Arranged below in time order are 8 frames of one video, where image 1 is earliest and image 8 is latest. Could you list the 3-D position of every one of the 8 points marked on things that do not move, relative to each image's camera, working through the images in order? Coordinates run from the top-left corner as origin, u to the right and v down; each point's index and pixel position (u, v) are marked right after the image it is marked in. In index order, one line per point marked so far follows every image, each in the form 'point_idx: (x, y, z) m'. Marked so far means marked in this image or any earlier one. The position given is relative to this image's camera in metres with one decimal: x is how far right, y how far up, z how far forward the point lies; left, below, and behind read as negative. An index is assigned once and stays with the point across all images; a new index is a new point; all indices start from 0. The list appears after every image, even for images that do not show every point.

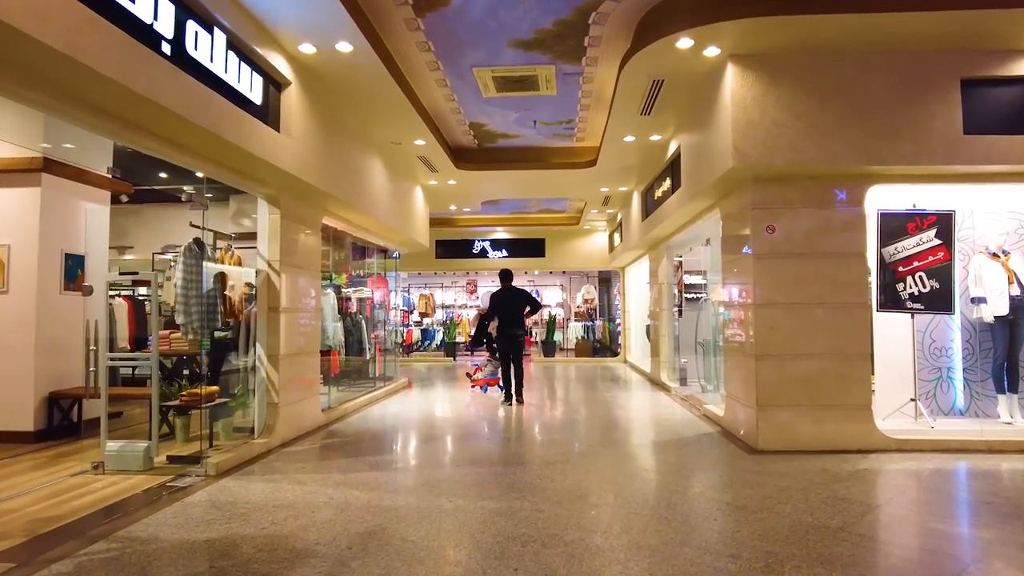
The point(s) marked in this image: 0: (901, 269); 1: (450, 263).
0: (+2.9, +0.1, +4.7) m
1: (-1.1, +0.5, +11.7) m
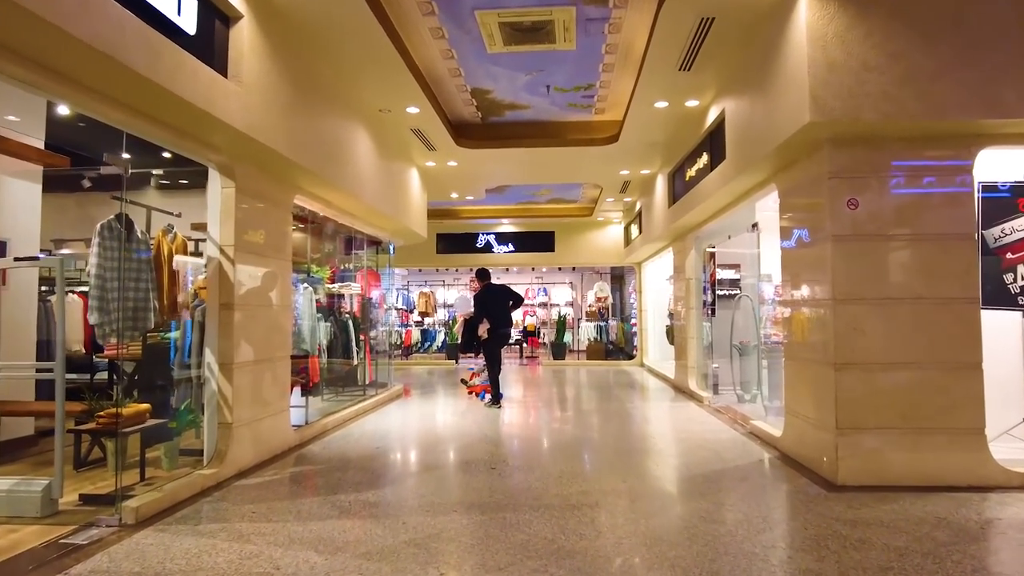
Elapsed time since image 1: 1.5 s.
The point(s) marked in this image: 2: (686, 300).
0: (+2.9, +0.2, +3.8) m
1: (-1.0, +0.5, +10.9) m
2: (+2.0, -0.1, +7.4) m
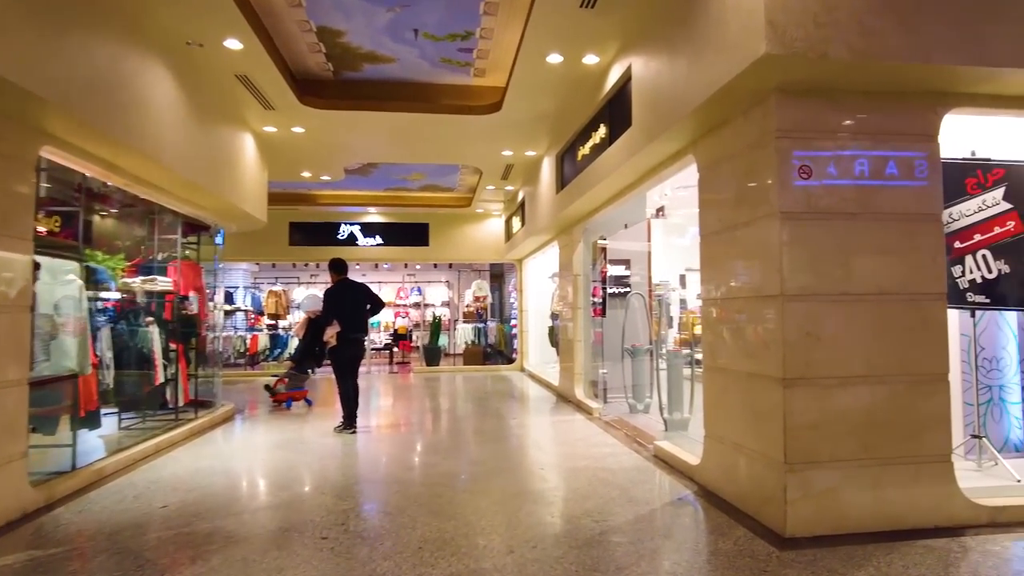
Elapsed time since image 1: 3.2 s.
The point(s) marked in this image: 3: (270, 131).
0: (+2.2, +0.2, +3.3) m
1: (-2.9, +0.5, +9.5) m
2: (+0.6, -0.1, +6.7) m
3: (-2.0, +1.3, +5.5) m
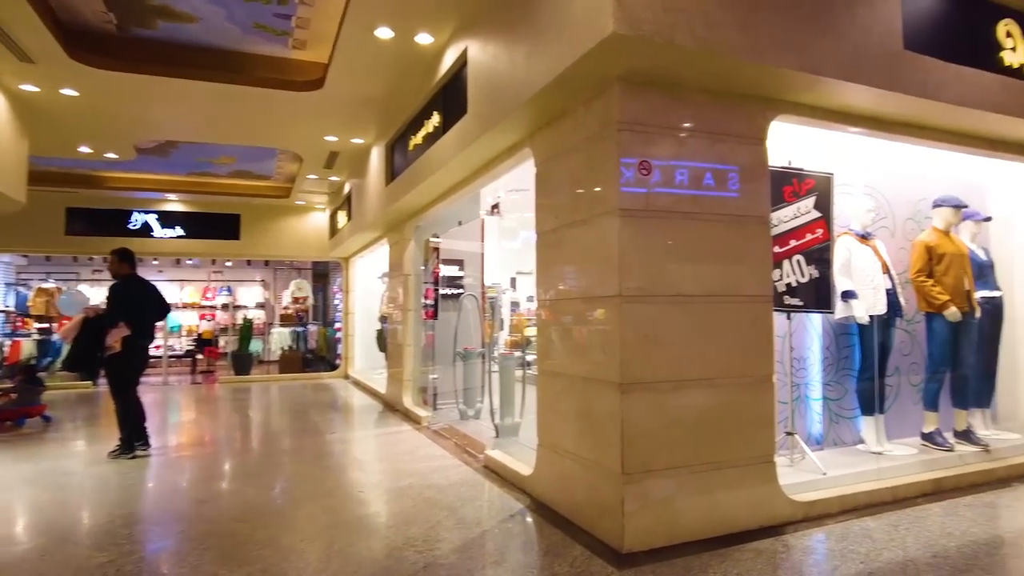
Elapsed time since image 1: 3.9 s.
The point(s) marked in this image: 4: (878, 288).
0: (+1.4, +0.2, +3.4) m
1: (-5.2, +0.6, +8.1) m
2: (-1.1, -0.1, +6.3) m
3: (-3.3, +1.3, +4.5) m
4: (+2.1, 0.0, +3.8) m
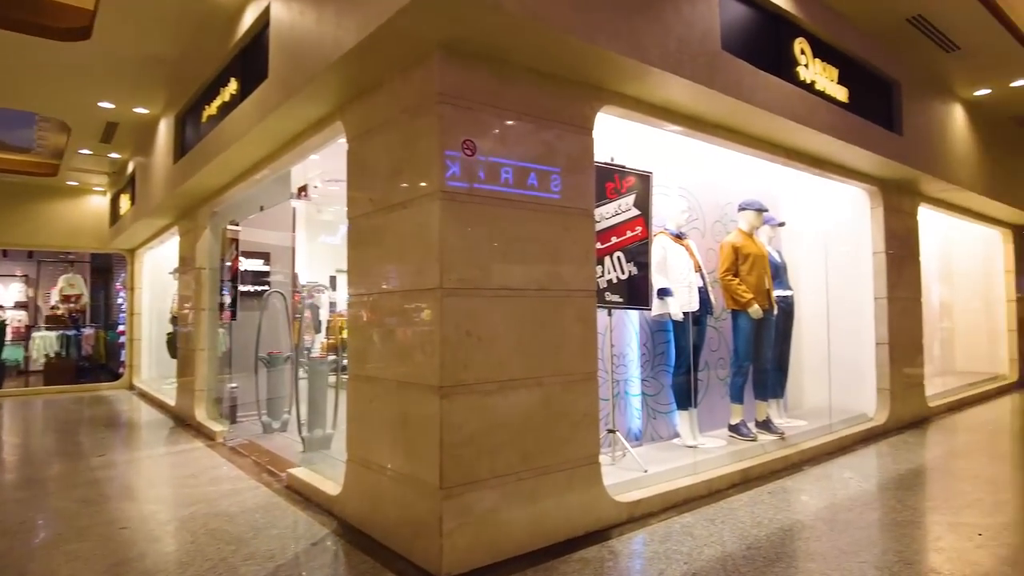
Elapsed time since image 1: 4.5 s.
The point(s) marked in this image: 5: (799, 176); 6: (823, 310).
0: (+0.5, +0.2, +3.4) m
1: (-7.1, +0.6, +6.2) m
2: (-2.6, -0.1, +5.5) m
3: (-4.3, +1.4, +3.2) m
4: (+1.1, 0.0, +3.9) m
5: (+2.0, +0.8, +4.6) m
6: (+2.4, -0.2, +5.0) m
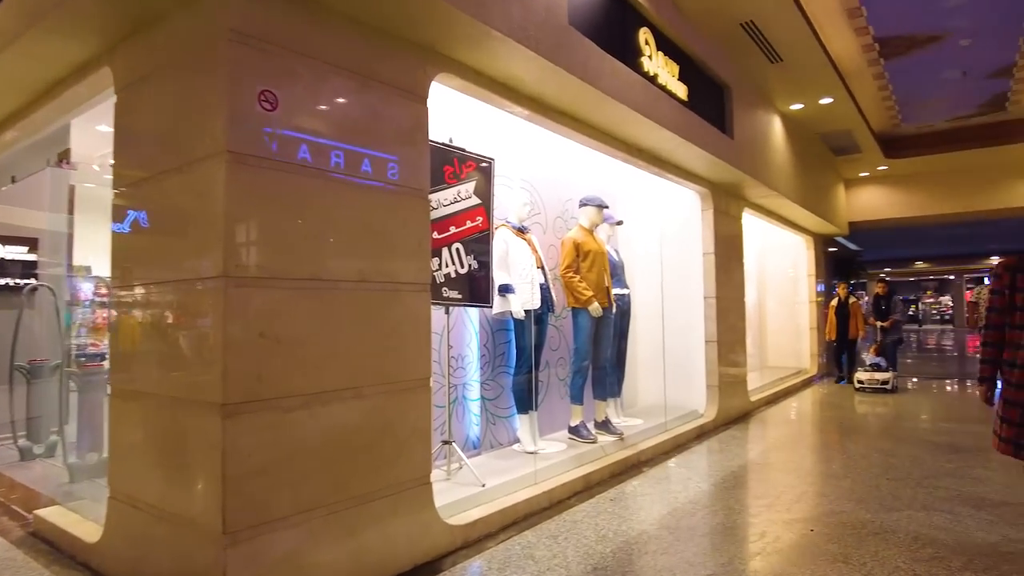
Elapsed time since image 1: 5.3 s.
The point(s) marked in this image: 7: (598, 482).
0: (-0.3, +0.2, +3.0) m
1: (-8.4, +0.7, +4.0) m
2: (-3.9, 0.0, +4.3) m
3: (-4.9, +1.5, +1.7) m
4: (+0.1, 0.0, +3.7) m
5: (+0.9, +0.8, +4.6) m
6: (+1.1, -0.2, +5.0) m
7: (+0.5, -1.0, +3.5) m
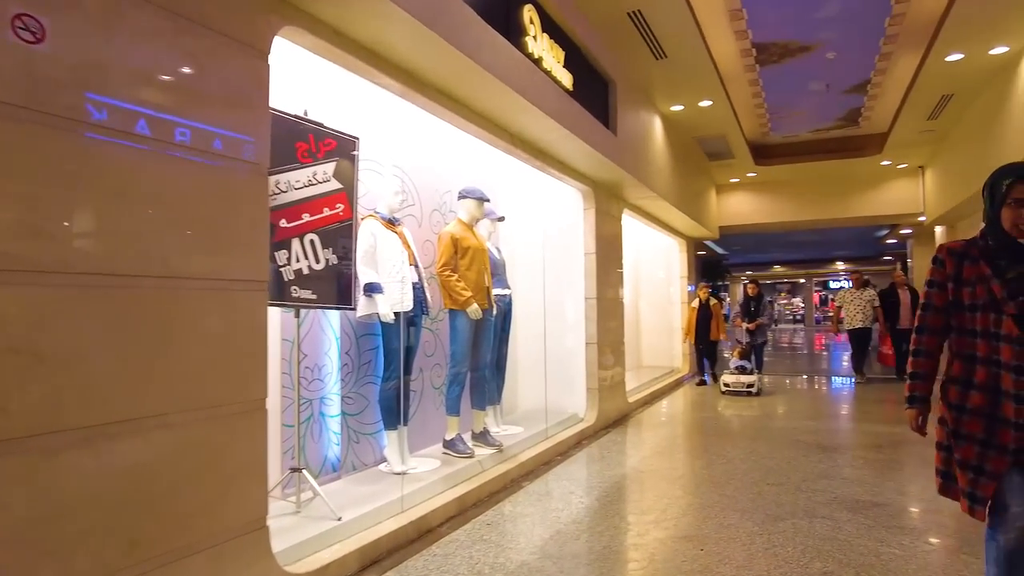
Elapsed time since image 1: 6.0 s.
0: (-0.9, +0.2, +2.5) m
1: (-8.9, +0.8, +2.1) m
2: (-4.6, 0.0, +3.2) m
3: (-5.1, +1.5, +0.4) m
4: (-0.5, 0.0, +3.3) m
5: (0.0, +0.8, +4.3) m
6: (+0.2, -0.2, +4.8) m
7: (-0.2, -1.0, +3.2) m
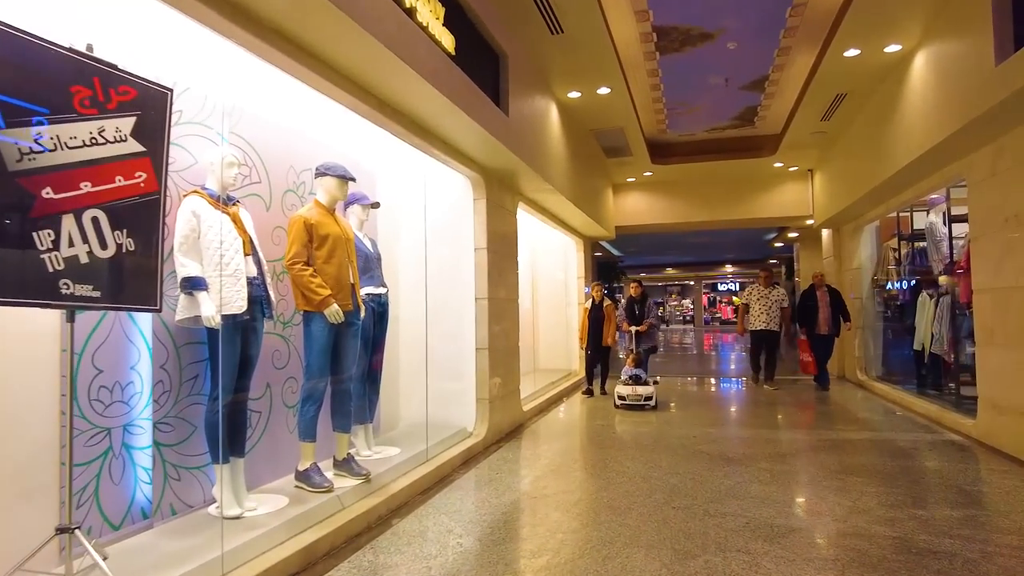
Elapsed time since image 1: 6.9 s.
0: (-1.3, +0.3, +1.8) m
1: (-9.2, +0.9, +0.1) m
2: (-5.1, 0.0, +1.9) m
3: (-5.2, +1.5, -0.9) m
4: (-1.1, 0.0, +2.6) m
5: (-0.7, +0.8, +3.7) m
6: (-0.6, -0.2, +4.2) m
7: (-0.7, -1.0, +2.5) m
